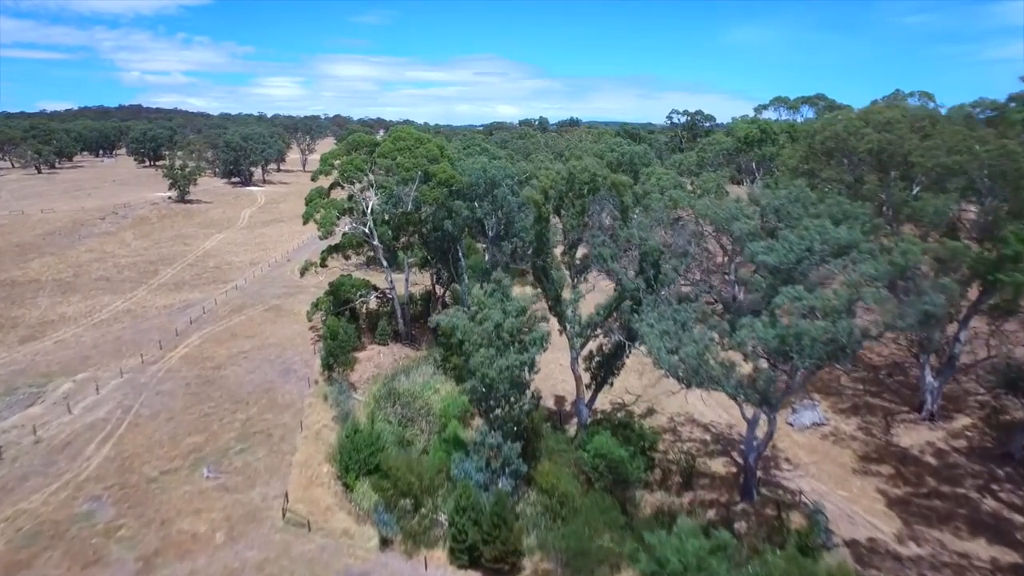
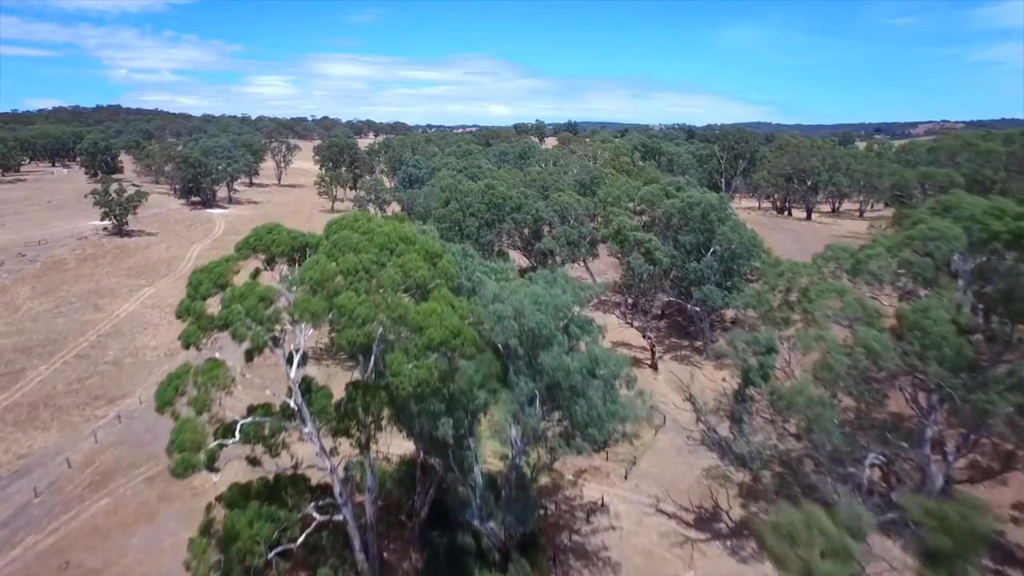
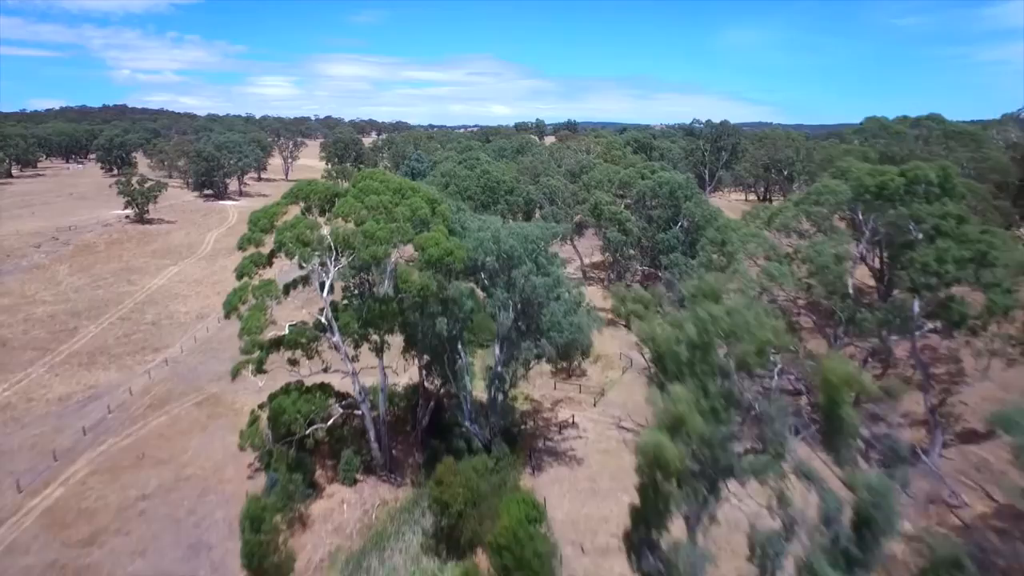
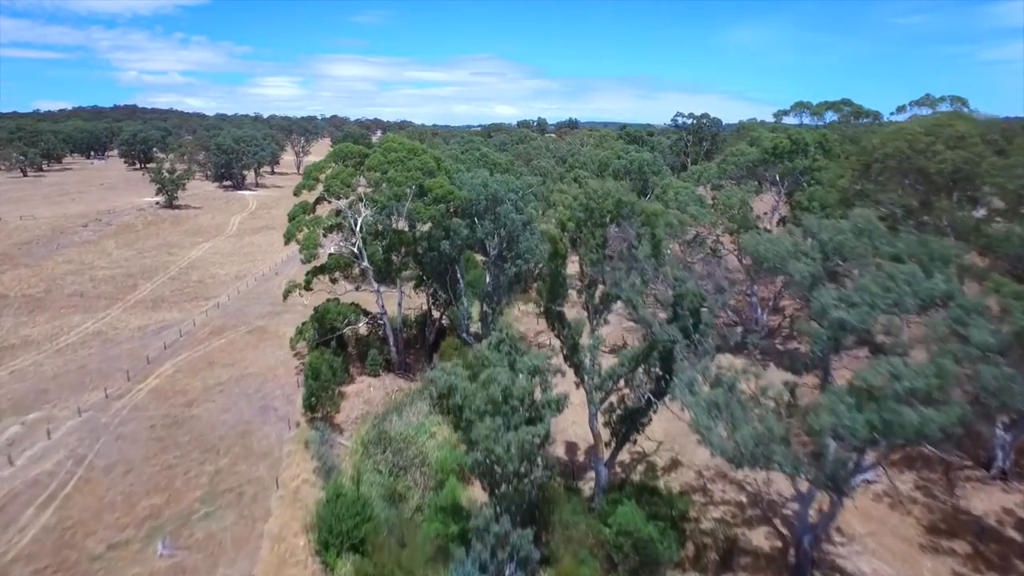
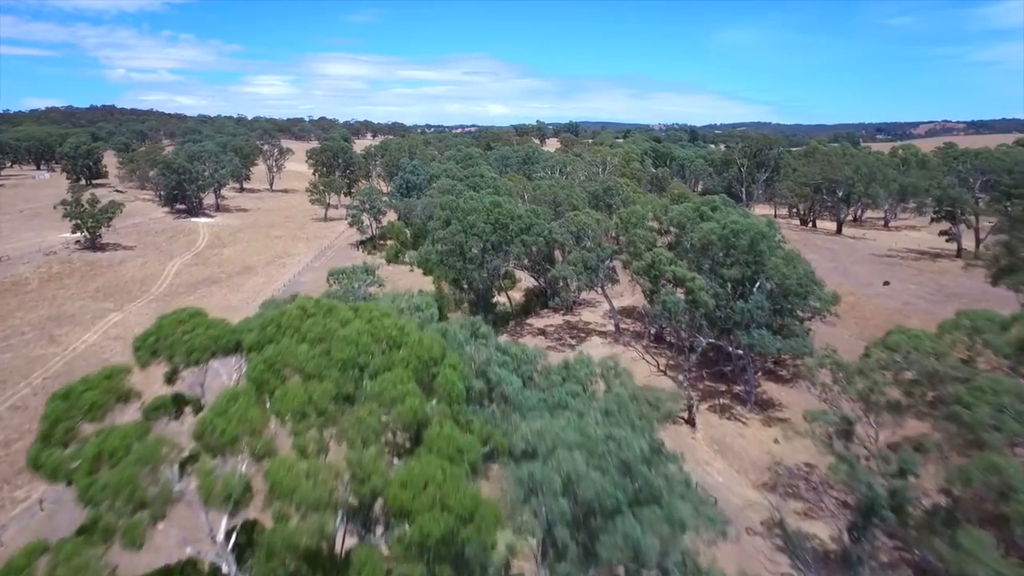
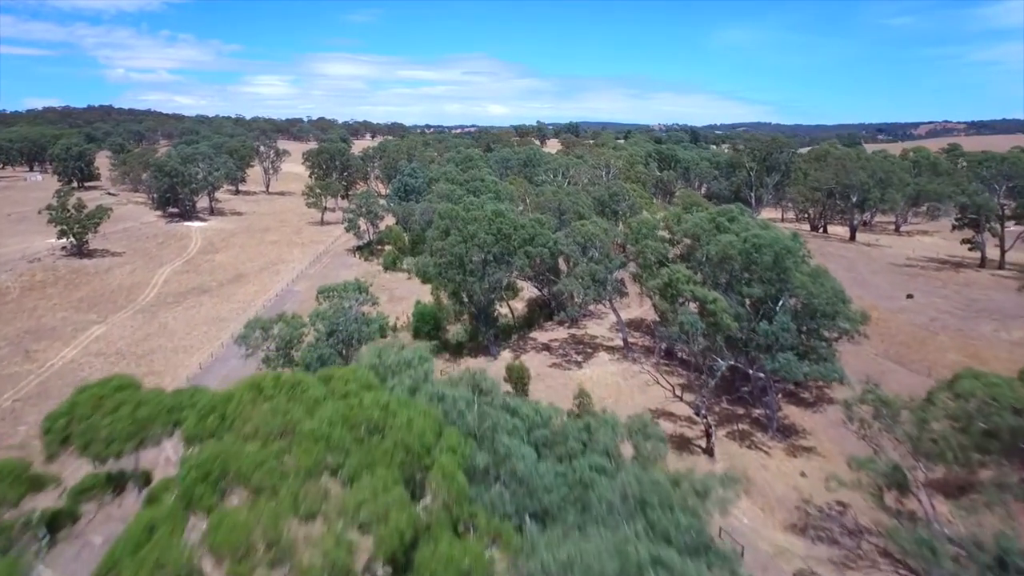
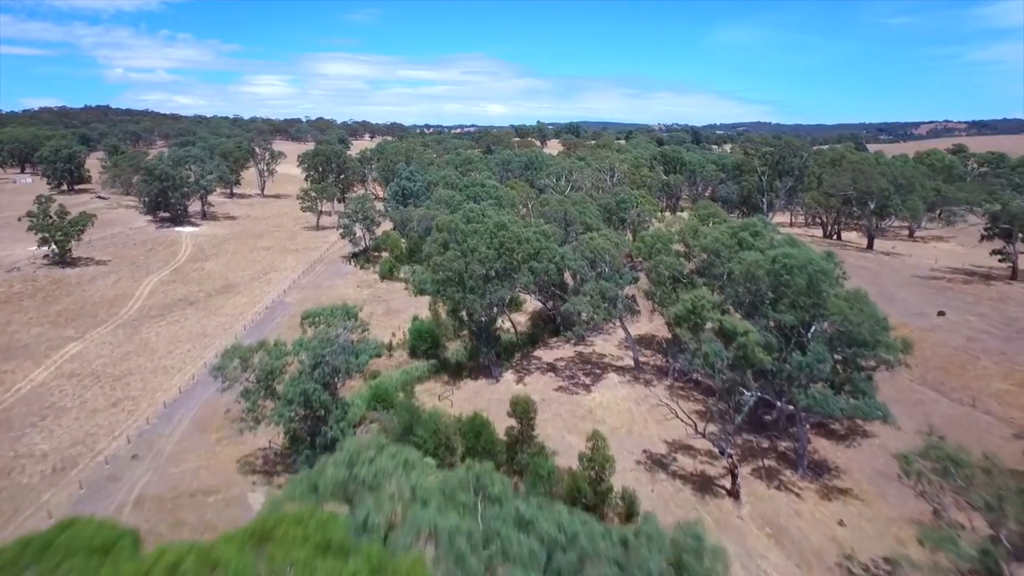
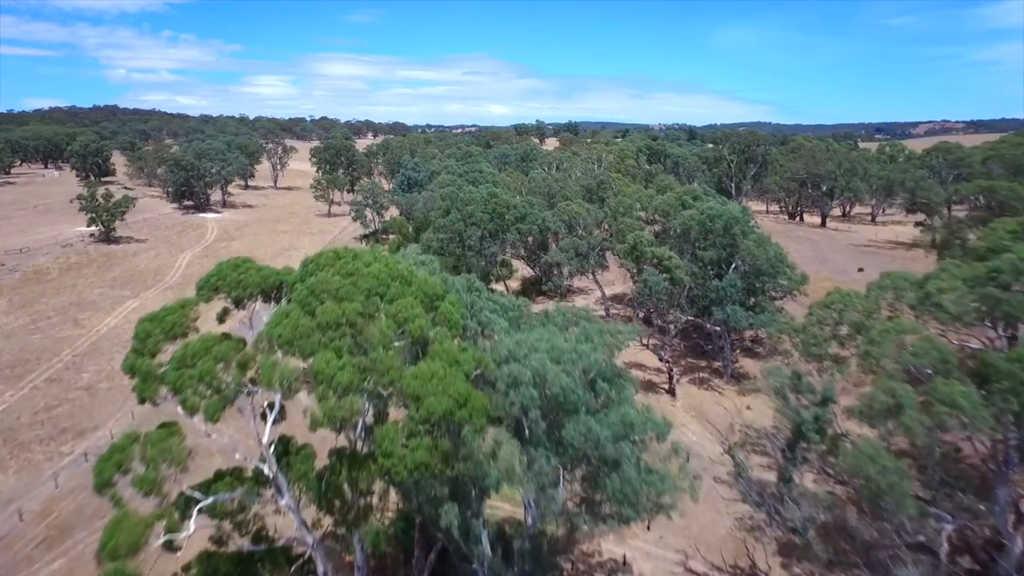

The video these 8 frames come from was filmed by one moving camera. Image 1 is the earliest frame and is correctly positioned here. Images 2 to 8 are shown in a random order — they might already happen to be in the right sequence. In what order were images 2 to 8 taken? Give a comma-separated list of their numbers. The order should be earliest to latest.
4, 3, 2, 8, 5, 6, 7
